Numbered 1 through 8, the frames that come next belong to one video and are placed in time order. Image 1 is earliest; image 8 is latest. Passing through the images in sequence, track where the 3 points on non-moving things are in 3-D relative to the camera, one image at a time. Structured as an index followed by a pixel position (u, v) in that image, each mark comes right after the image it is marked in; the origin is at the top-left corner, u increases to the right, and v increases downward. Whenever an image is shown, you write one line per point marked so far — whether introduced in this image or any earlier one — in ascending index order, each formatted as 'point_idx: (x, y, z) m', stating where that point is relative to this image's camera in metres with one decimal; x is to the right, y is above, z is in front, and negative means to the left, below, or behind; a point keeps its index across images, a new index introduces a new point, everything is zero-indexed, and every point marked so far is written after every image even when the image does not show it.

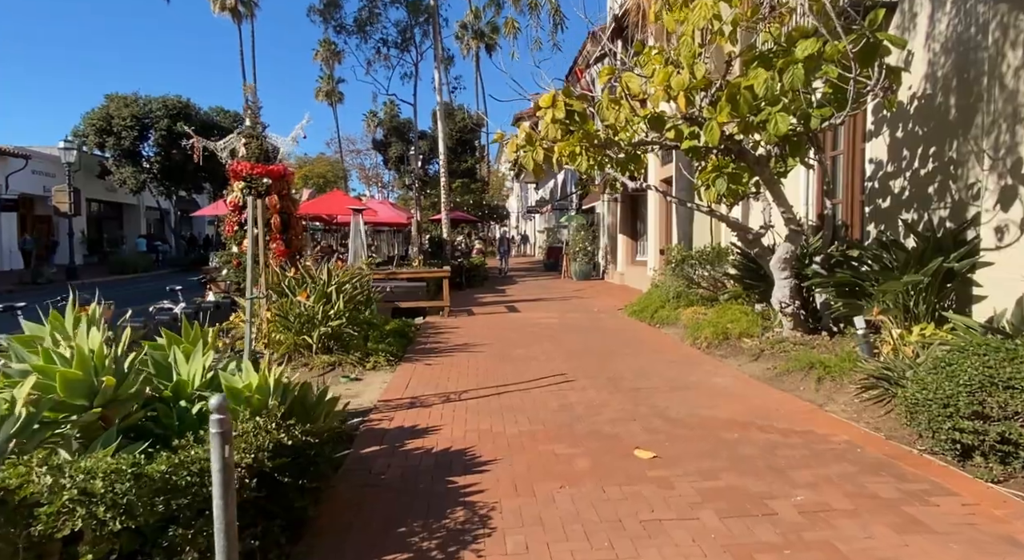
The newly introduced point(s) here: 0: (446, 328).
0: (-1.1, -0.8, +11.5) m
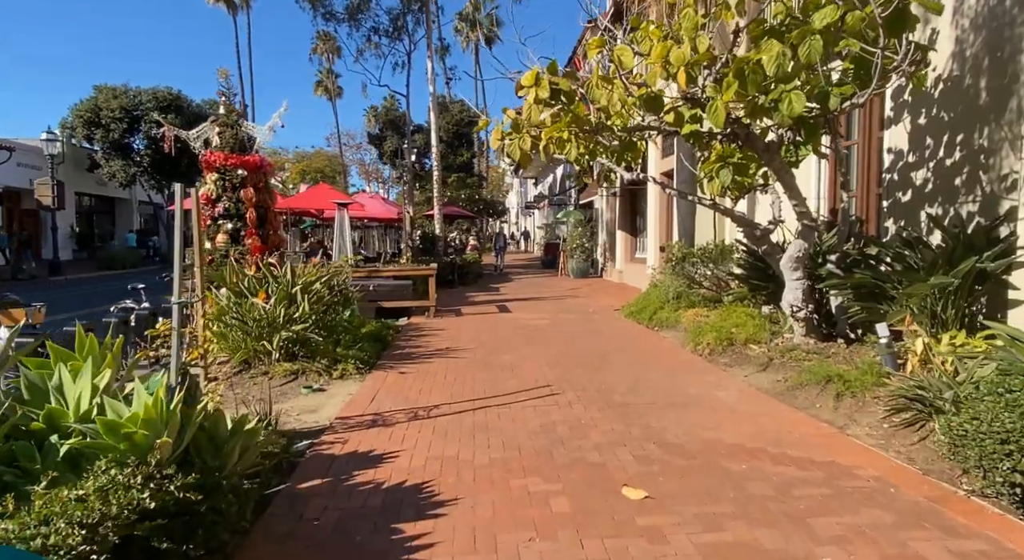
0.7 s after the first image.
0: (-1.3, -0.8, +10.7) m
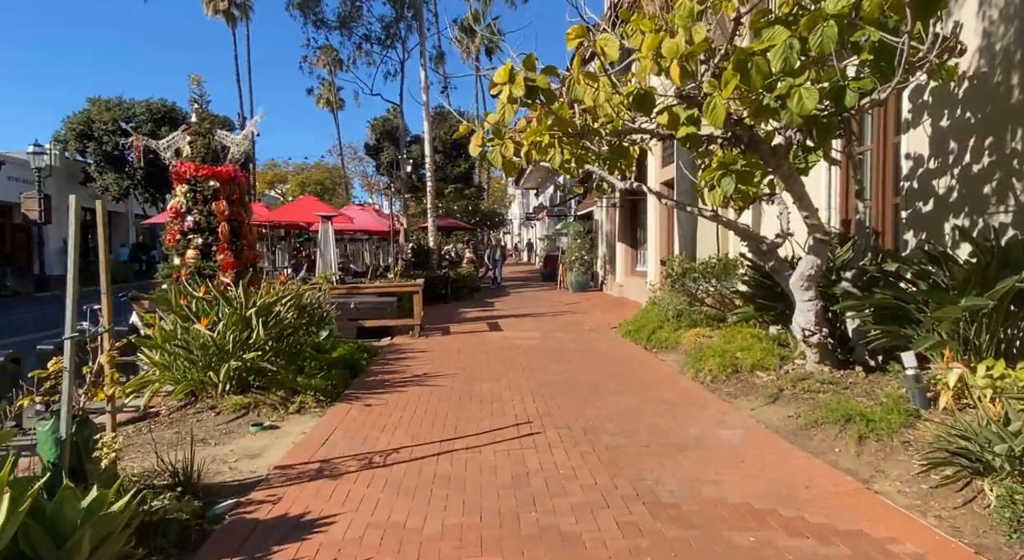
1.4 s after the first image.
0: (-1.5, -1.1, +10.0) m
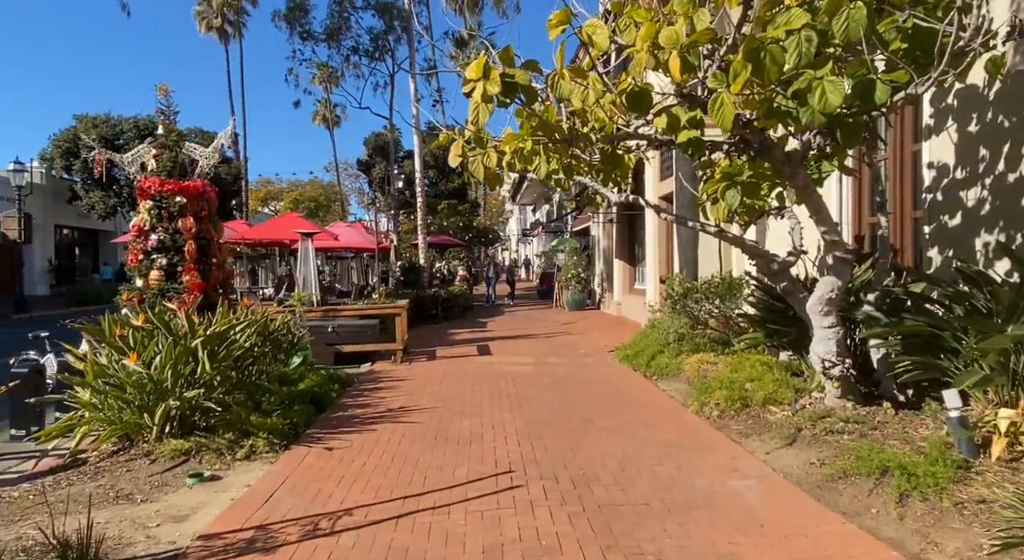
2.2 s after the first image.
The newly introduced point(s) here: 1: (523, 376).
0: (-1.7, -1.4, +9.2) m
1: (+0.2, -1.3, +9.3) m
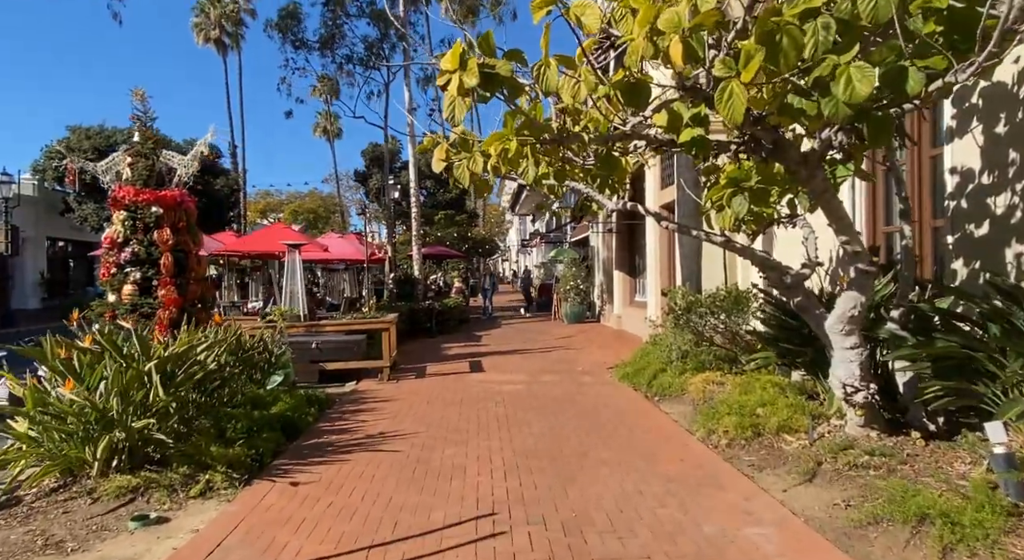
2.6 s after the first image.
0: (-1.8, -1.6, +8.6) m
1: (+0.1, -1.5, +8.7) m
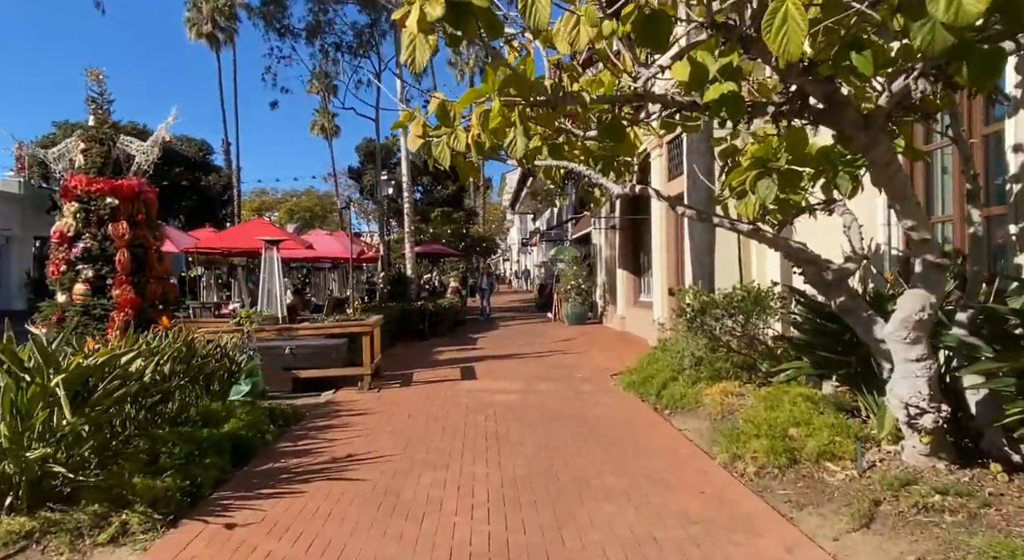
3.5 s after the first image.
0: (-1.8, -1.5, +7.6) m
1: (0.0, -1.5, +7.8) m
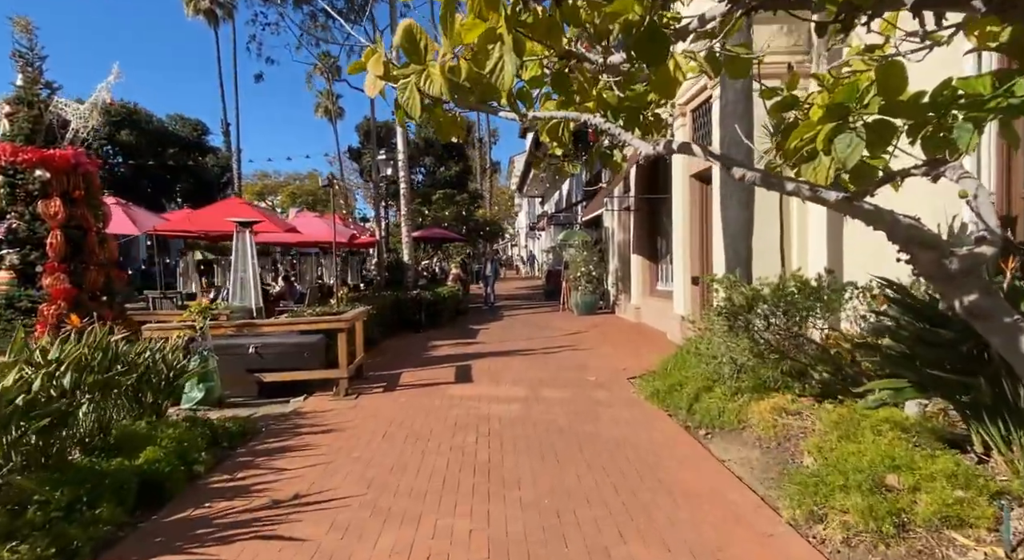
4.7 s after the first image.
0: (-1.9, -1.4, +6.3) m
1: (0.0, -1.4, +6.4) m
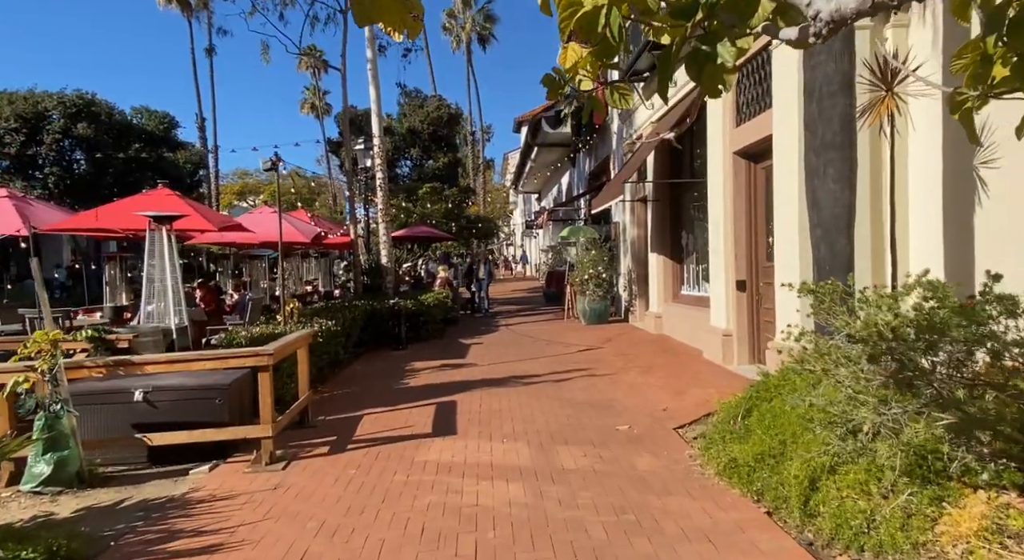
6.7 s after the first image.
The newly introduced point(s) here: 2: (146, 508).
0: (-1.8, -1.6, +3.9) m
1: (0.0, -1.5, +4.0) m
2: (-2.5, -1.5, +4.5) m
